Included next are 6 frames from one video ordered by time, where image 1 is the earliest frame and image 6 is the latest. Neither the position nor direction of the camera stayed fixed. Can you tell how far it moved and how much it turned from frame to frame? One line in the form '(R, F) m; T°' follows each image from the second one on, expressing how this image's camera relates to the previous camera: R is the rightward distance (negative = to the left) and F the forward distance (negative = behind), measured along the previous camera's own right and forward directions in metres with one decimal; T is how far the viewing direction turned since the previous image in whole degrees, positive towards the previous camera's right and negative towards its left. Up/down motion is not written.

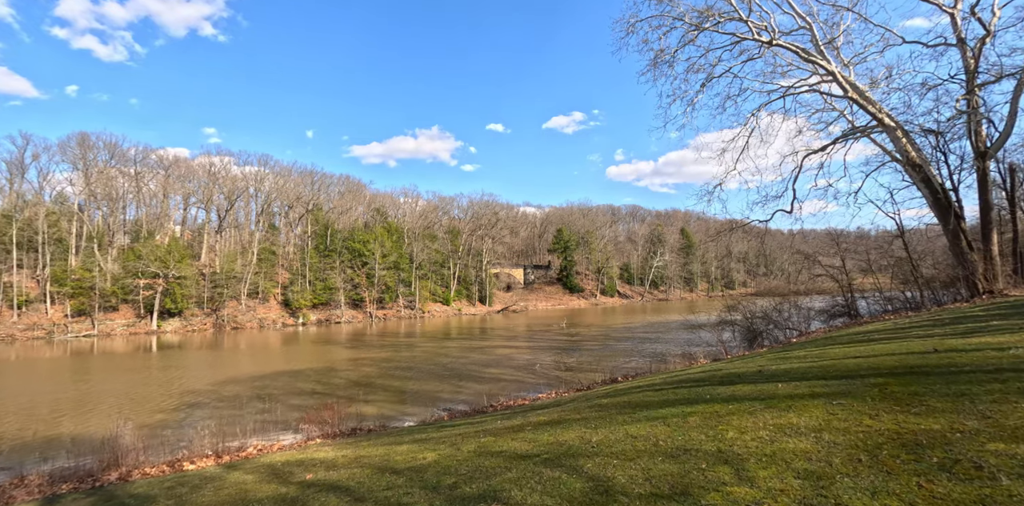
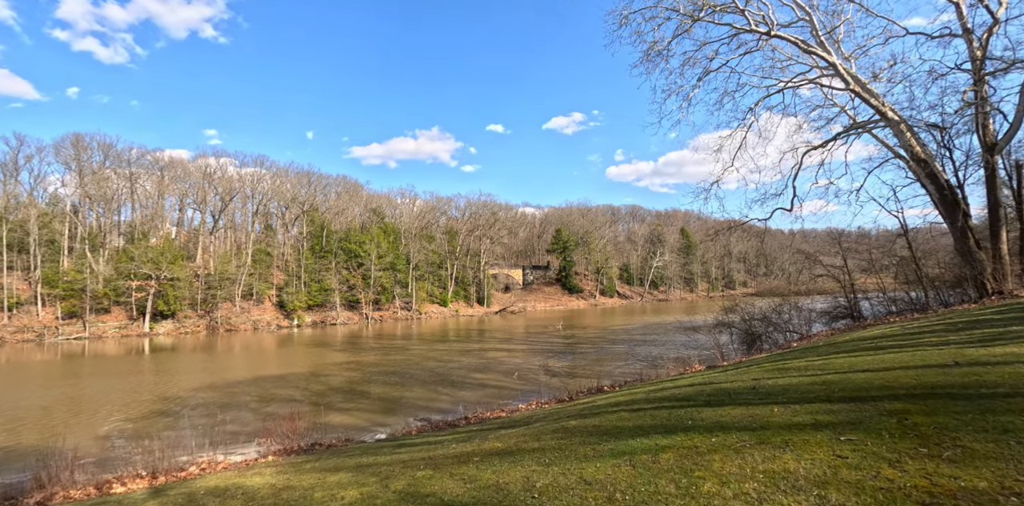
(+0.5, +0.8) m; 0°
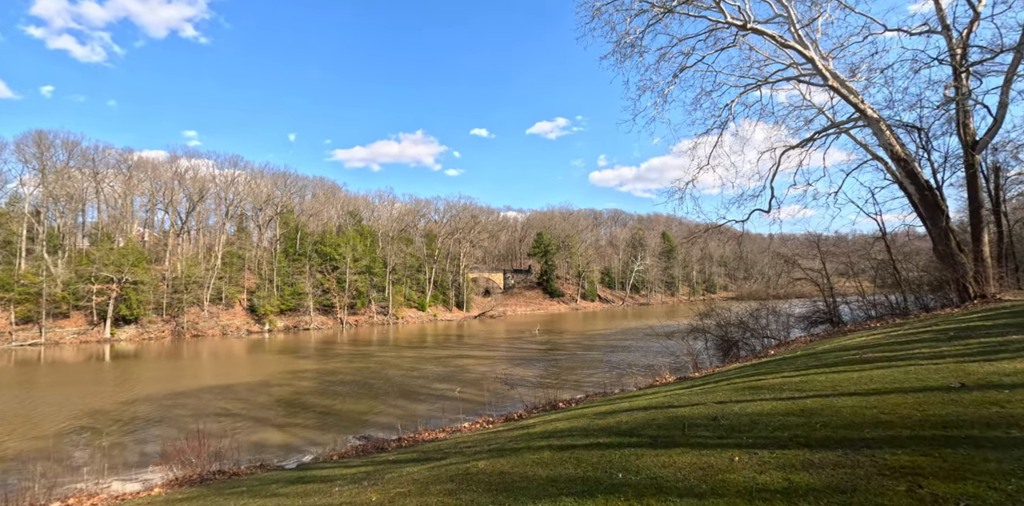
(+0.7, +1.1) m; +2°
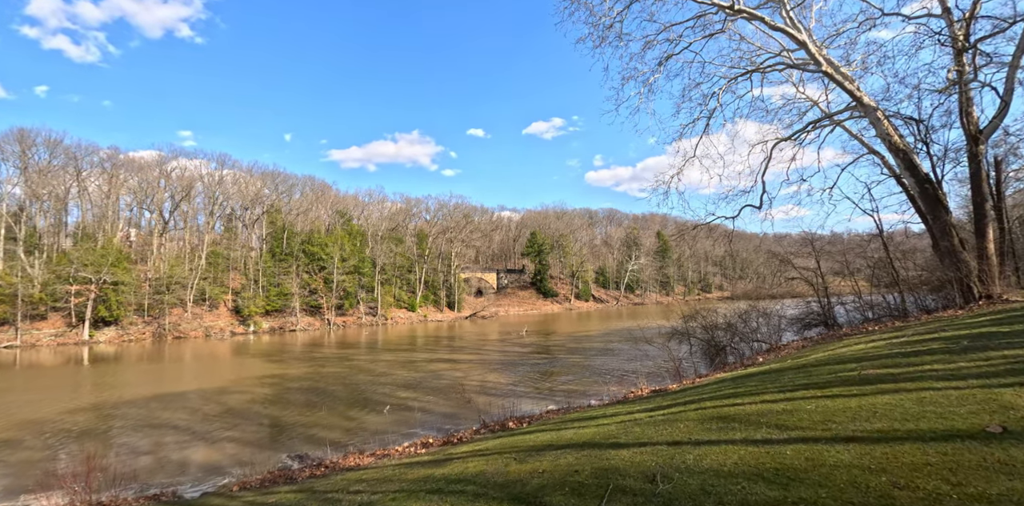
(+0.8, +1.2) m; 0°
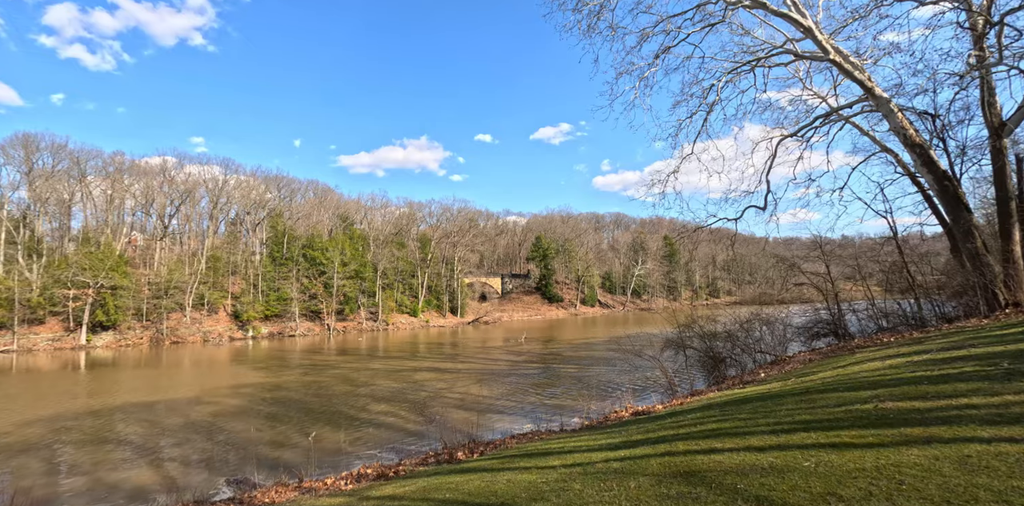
(+0.7, +1.1) m; -1°
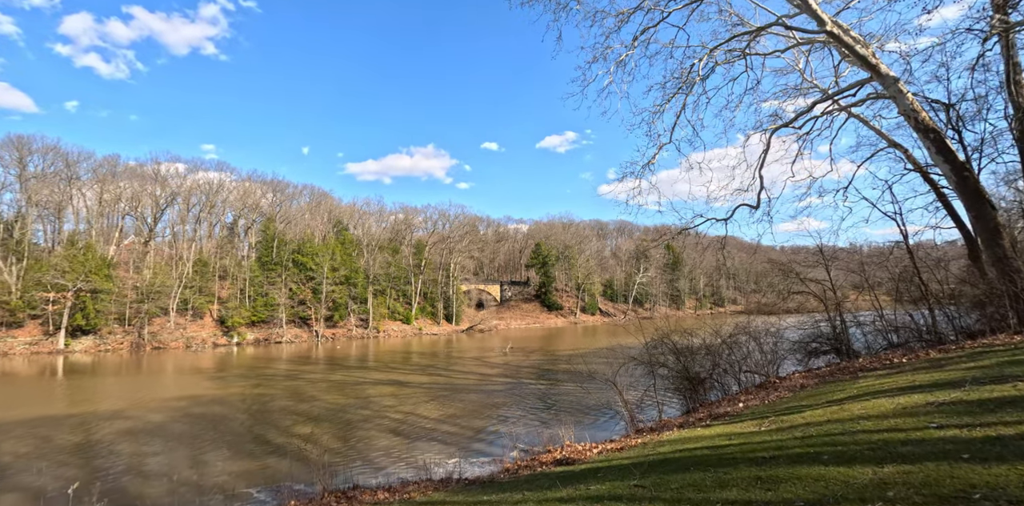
(+1.4, +2.0) m; -1°
